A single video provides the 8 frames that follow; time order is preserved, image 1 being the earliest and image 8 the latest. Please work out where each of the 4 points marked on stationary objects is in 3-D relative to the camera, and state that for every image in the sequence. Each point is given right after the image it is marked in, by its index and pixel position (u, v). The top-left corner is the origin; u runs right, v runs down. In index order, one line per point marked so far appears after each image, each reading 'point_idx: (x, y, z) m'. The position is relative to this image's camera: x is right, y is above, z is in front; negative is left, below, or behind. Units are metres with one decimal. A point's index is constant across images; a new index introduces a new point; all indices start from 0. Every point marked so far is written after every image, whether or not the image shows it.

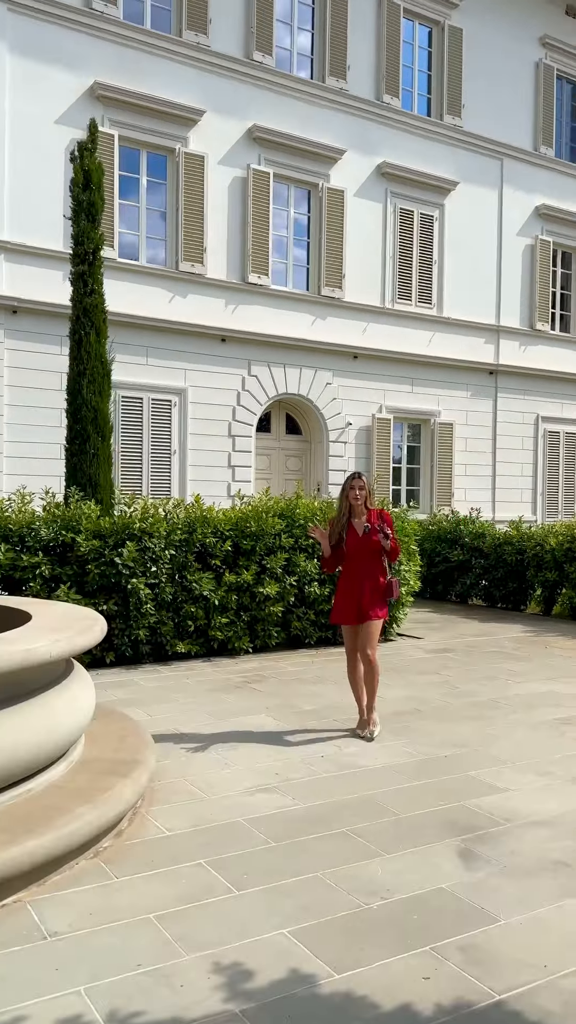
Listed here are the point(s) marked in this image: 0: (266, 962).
0: (-0.1, -1.4, +2.6) m
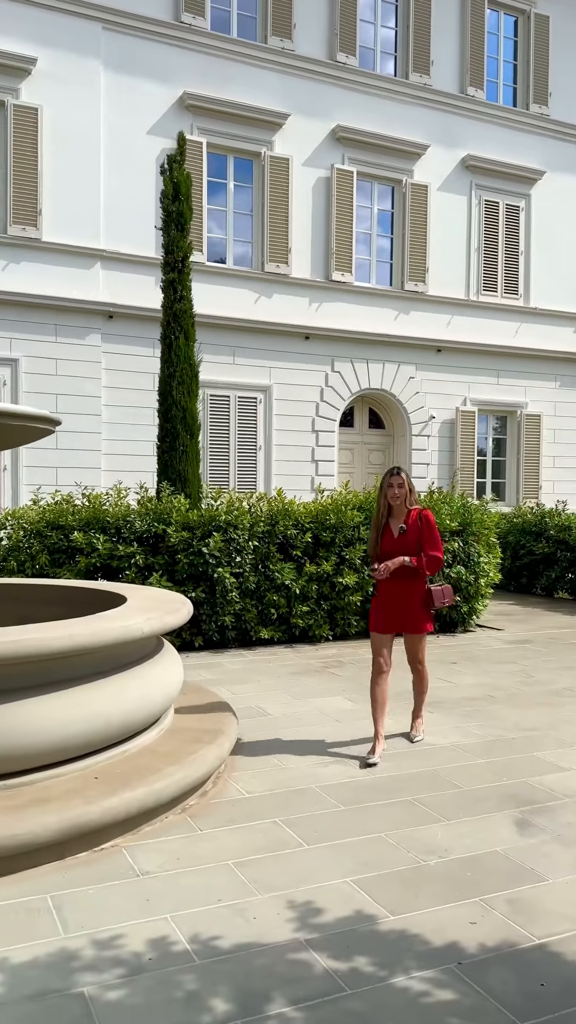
0: (+0.1, -1.4, +2.9) m
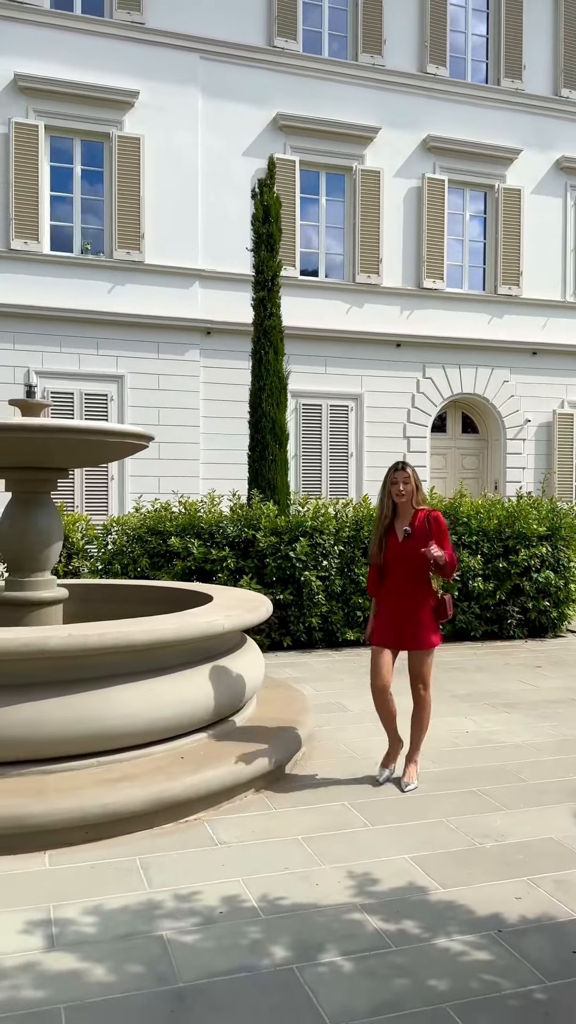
0: (+0.4, -1.4, +3.2) m
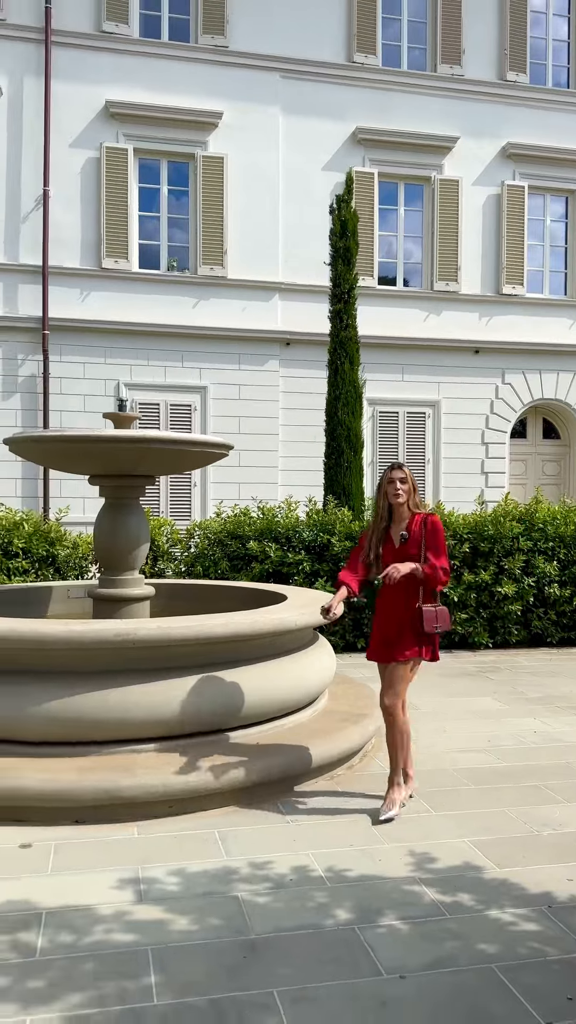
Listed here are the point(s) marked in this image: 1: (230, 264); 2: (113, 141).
0: (+0.7, -1.4, +3.4) m
1: (-0.9, +3.9, +13.1) m
2: (-2.7, +5.7, +12.6) m
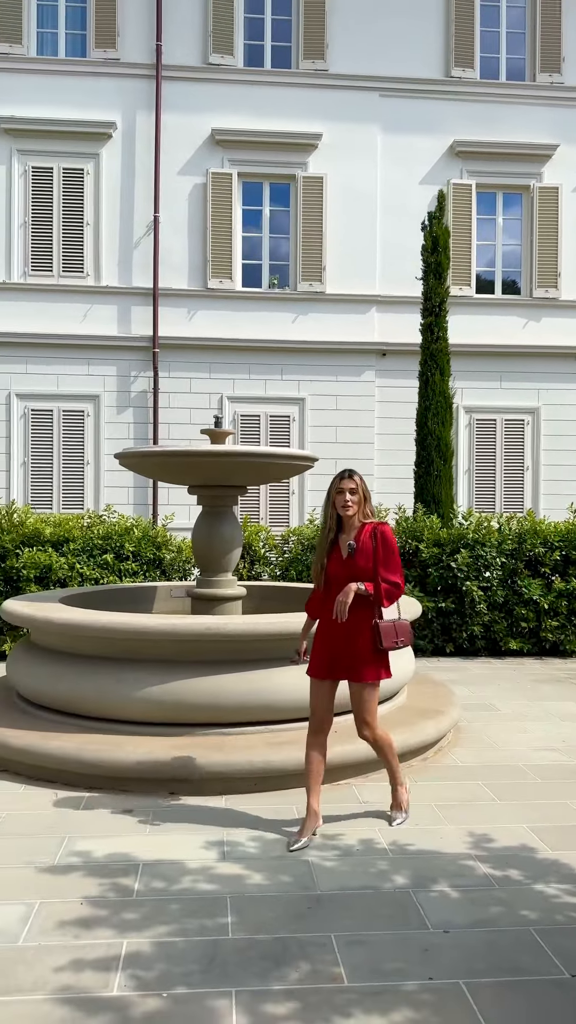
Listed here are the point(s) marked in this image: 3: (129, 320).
0: (+1.0, -1.4, +3.7) m
1: (+0.7, +3.8, +13.5) m
2: (-1.1, +5.6, +13.3) m
3: (-2.5, +3.1, +13.1) m
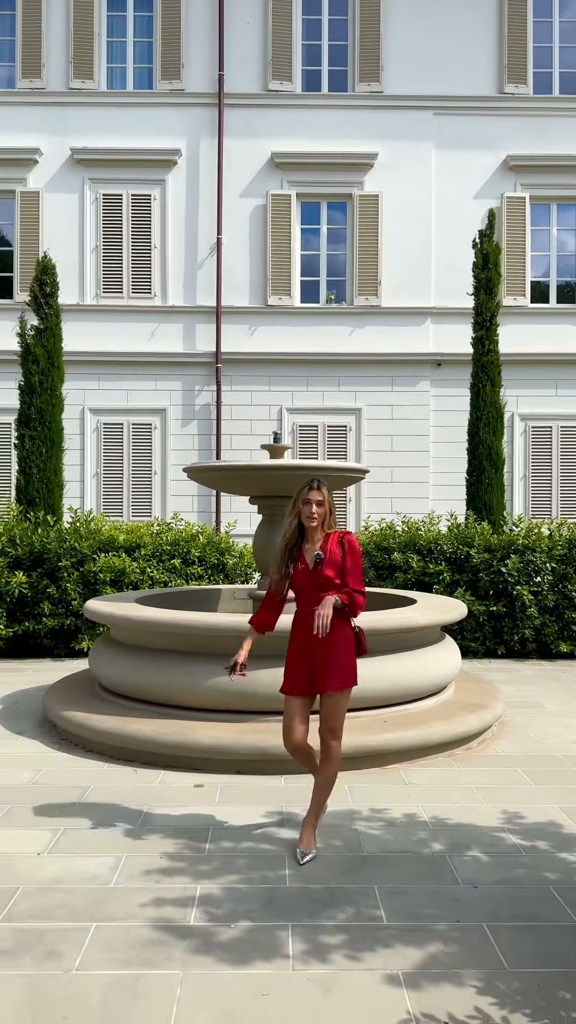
0: (+1.2, -1.5, +4.1) m
1: (+1.6, +3.7, +13.9) m
2: (-0.2, +5.5, +13.9) m
3: (-1.6, +2.9, +13.8) m
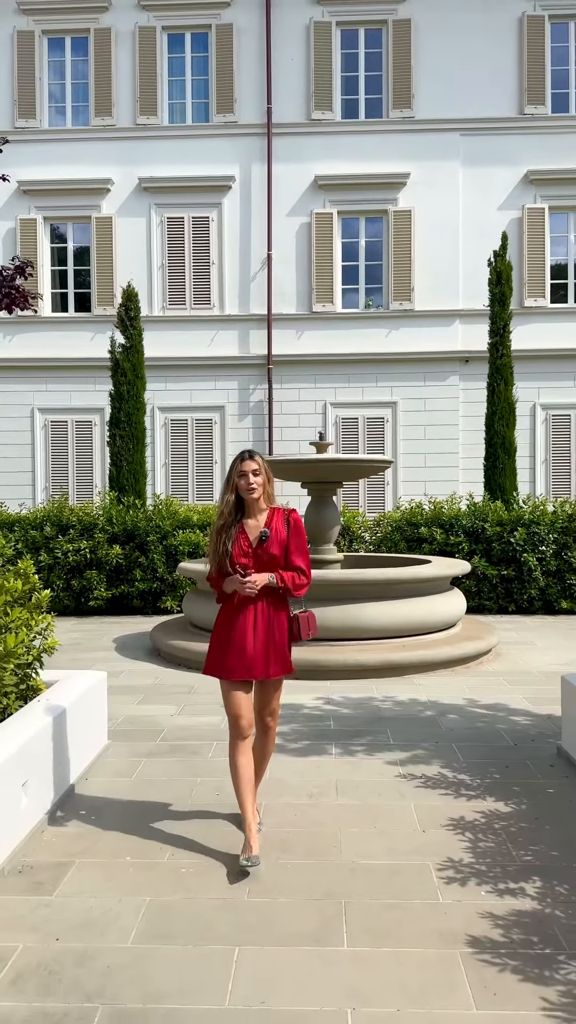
0: (+1.5, -1.3, +5.9) m
1: (+2.4, +4.1, +15.6) m
2: (+0.6, +5.8, +15.6) m
3: (-0.8, +3.2, +15.6) m
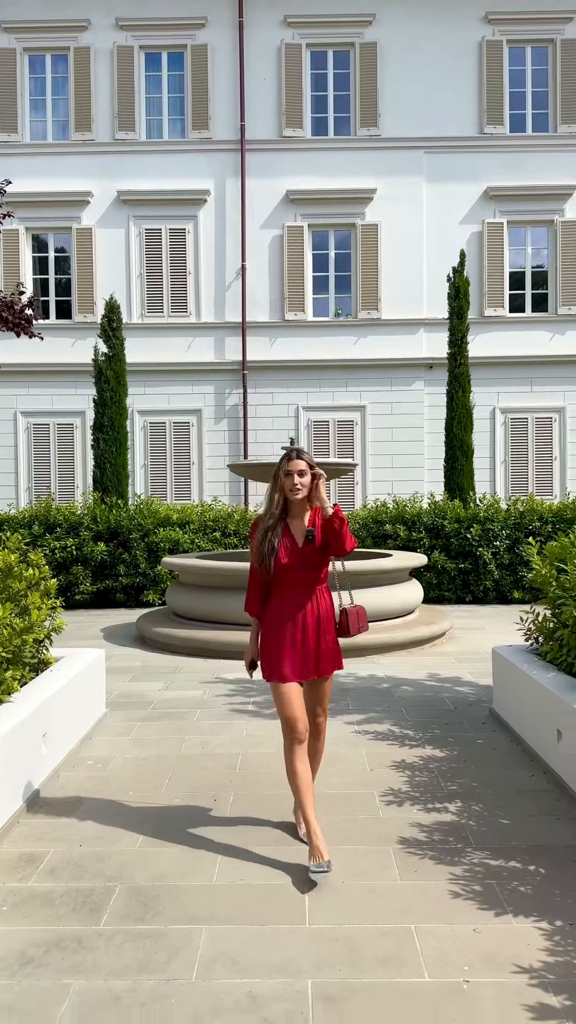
0: (+1.3, -1.3, +6.7) m
1: (+1.9, +4.1, +16.4) m
2: (+0.1, +5.8, +16.4) m
3: (-1.3, +3.3, +16.4) m
